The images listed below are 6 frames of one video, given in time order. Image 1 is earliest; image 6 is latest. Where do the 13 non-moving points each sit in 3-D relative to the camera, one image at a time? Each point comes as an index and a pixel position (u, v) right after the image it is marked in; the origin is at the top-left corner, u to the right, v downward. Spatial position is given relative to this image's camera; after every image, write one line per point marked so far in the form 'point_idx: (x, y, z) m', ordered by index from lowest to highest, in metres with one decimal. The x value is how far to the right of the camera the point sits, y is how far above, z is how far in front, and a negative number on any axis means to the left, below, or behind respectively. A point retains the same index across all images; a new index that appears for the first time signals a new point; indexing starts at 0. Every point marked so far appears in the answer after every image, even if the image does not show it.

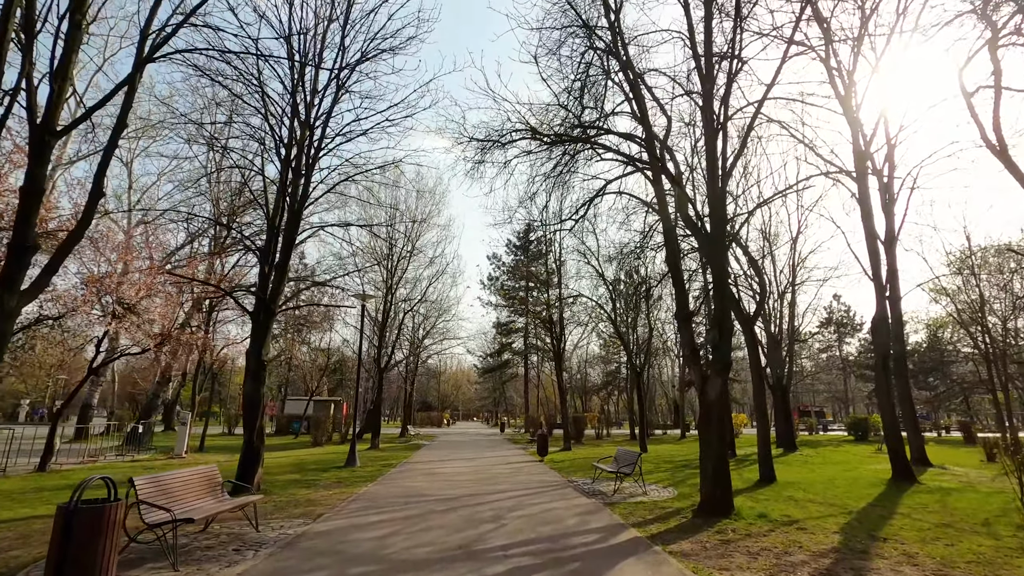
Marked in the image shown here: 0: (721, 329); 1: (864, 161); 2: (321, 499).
0: (+3.3, -0.6, +8.8) m
1: (+9.5, +3.4, +14.8) m
2: (-3.3, -3.6, +9.6) m
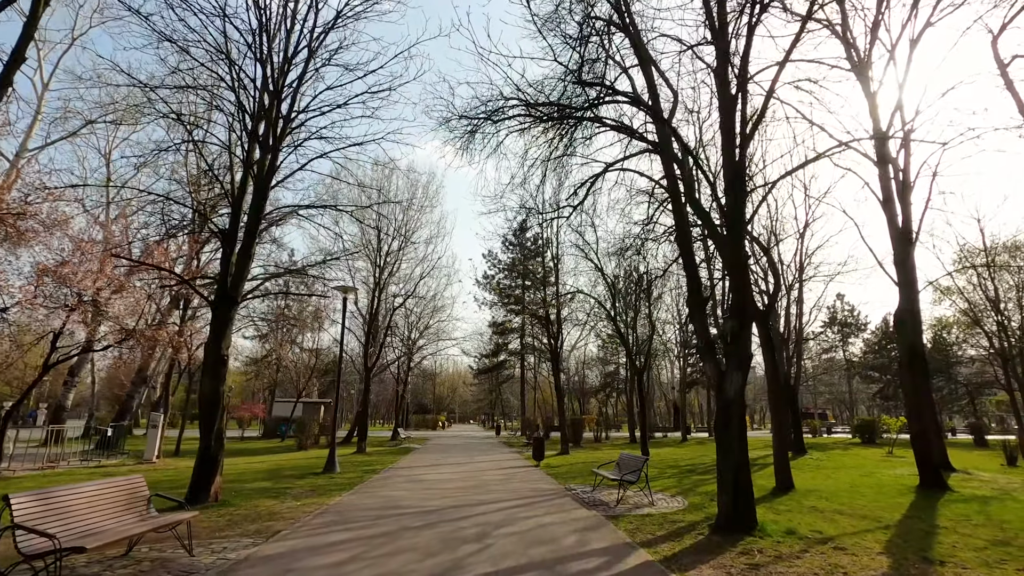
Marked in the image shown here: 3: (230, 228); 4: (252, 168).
0: (+3.2, -0.4, +7.7) m
1: (+9.3, +3.6, +13.8) m
2: (-3.5, -3.4, +8.4) m
3: (-4.7, +1.0, +9.1) m
4: (-4.5, +2.1, +9.5) m
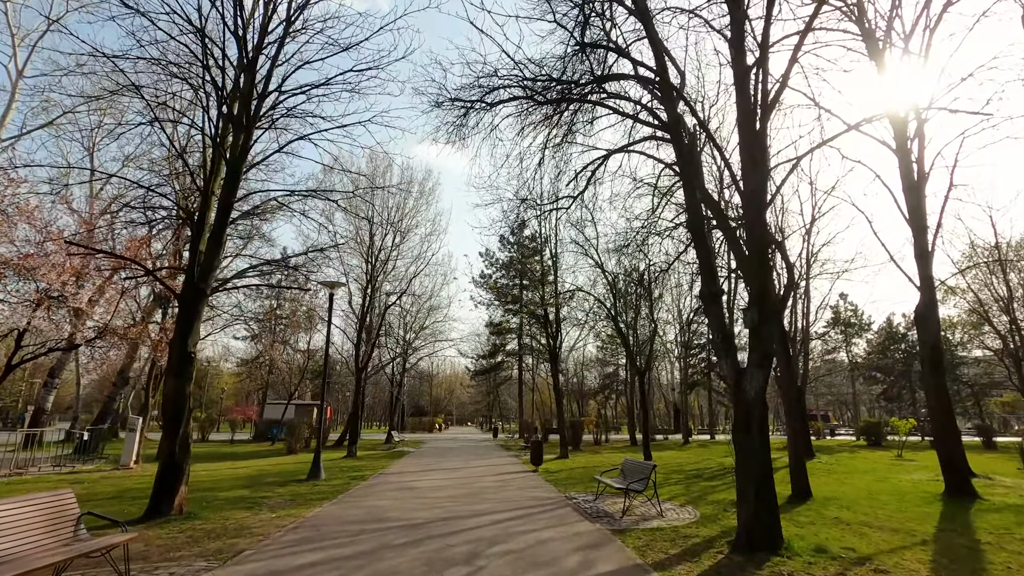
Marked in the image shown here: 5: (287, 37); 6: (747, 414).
0: (+3.1, -0.2, +6.9) m
1: (+9.2, +3.8, +13.0) m
2: (-3.5, -3.3, +7.6) m
3: (-4.8, +1.1, +8.3) m
4: (-4.5, +2.2, +8.7) m
5: (-3.9, +4.3, +9.6) m
6: (+2.8, -1.5, +6.7) m
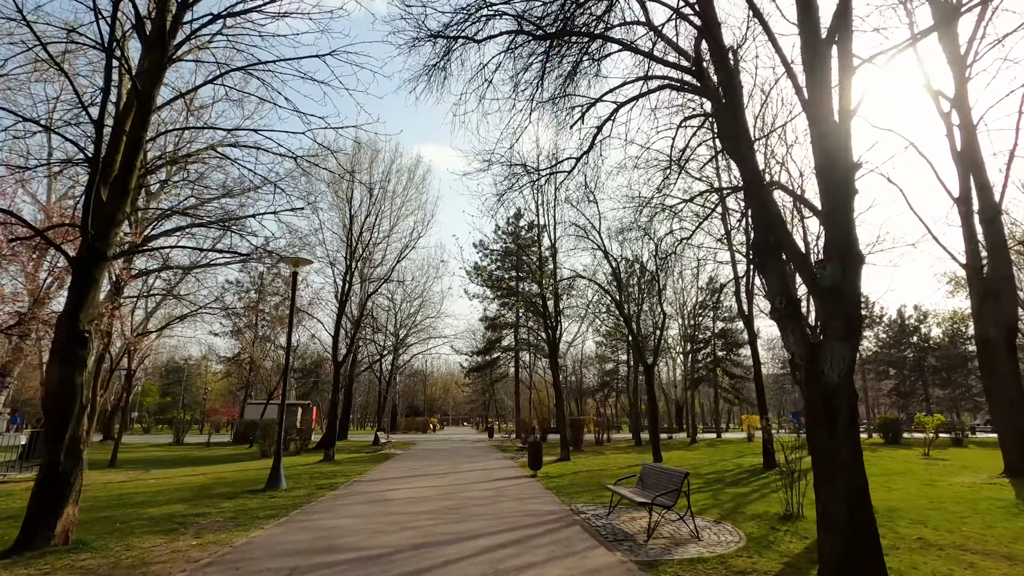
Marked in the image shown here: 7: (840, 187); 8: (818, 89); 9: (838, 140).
0: (+3.0, +0.3, +5.1) m
1: (+9.1, +4.3, +11.2) m
2: (-3.6, -2.8, +5.7) m
3: (-4.9, +1.6, +6.4) m
4: (-4.7, +2.7, +6.8) m
5: (-4.0, +4.8, +7.6) m
6: (+2.8, -1.0, +4.8) m
7: (+3.1, +1.0, +5.2) m
8: (+3.0, +2.0, +5.4) m
9: (+3.1, +1.4, +5.3) m
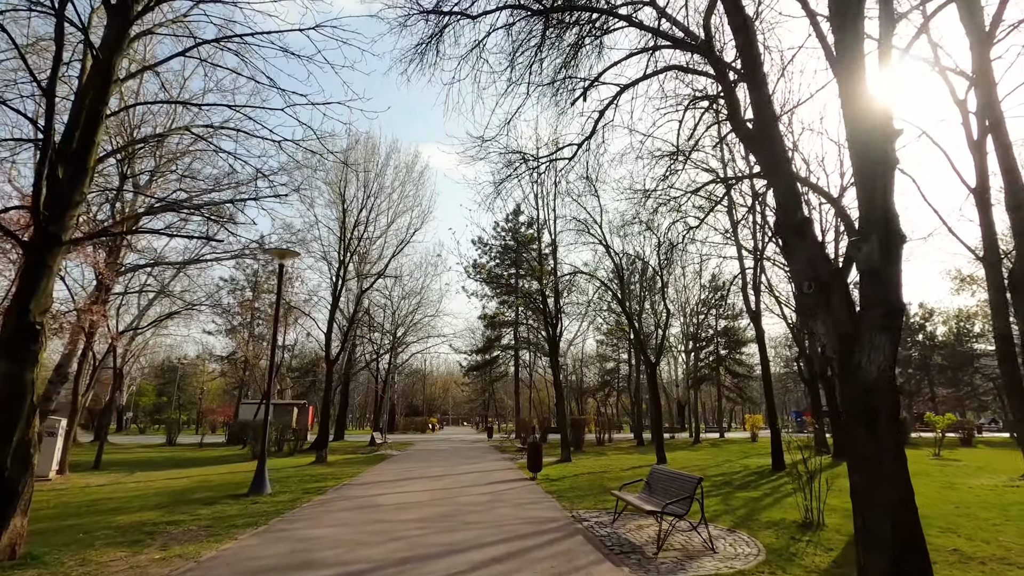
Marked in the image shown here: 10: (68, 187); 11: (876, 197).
0: (+3.0, +0.4, +4.5) m
1: (+9.0, +4.5, +10.6) m
2: (-3.6, -2.7, +5.1) m
3: (-4.9, +1.7, +5.8) m
4: (-4.7, +2.8, +6.2) m
5: (-4.0, +4.9, +7.1) m
6: (+2.7, -0.9, +4.2) m
7: (+3.0, +1.1, +4.6) m
8: (+3.0, +2.1, +4.8) m
9: (+3.1, +1.6, +4.7) m
10: (-4.8, +1.1, +6.0) m
11: (+3.0, +0.7, +4.5) m
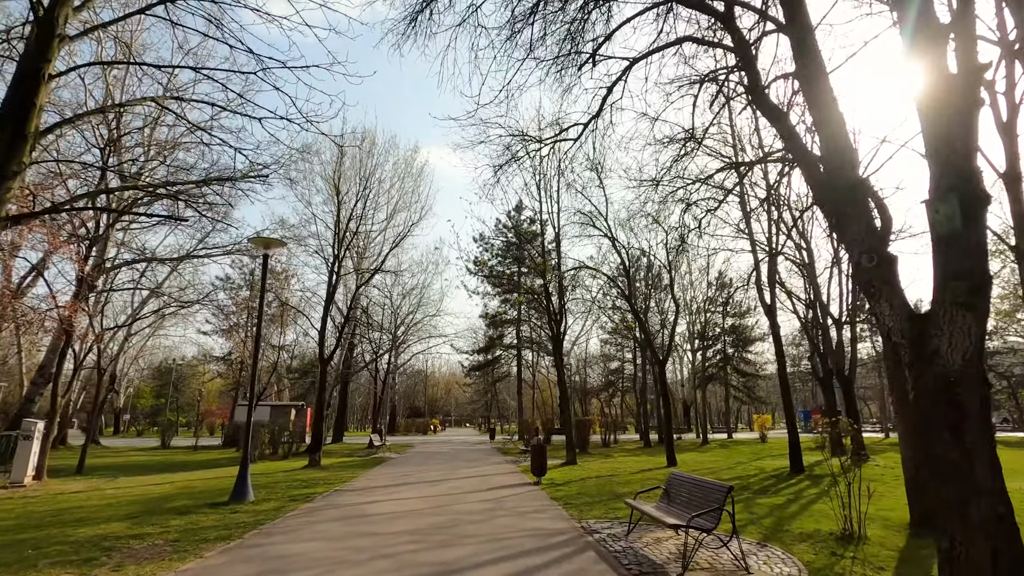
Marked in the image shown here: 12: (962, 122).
0: (+3.0, +0.6, +3.7) m
1: (+9.0, +4.7, +9.8) m
2: (-3.6, -2.5, +4.4) m
3: (-4.9, +1.9, +5.1) m
4: (-4.7, +3.0, +5.4) m
5: (-4.1, +5.1, +6.3) m
6: (+2.7, -0.7, +3.4) m
7: (+3.0, +1.3, +3.8) m
8: (+3.0, +2.3, +4.0) m
9: (+3.1, +1.8, +3.9) m
10: (-4.8, +1.3, +5.3) m
11: (+3.0, +0.9, +3.7) m
12: (+3.0, +1.1, +3.8) m
